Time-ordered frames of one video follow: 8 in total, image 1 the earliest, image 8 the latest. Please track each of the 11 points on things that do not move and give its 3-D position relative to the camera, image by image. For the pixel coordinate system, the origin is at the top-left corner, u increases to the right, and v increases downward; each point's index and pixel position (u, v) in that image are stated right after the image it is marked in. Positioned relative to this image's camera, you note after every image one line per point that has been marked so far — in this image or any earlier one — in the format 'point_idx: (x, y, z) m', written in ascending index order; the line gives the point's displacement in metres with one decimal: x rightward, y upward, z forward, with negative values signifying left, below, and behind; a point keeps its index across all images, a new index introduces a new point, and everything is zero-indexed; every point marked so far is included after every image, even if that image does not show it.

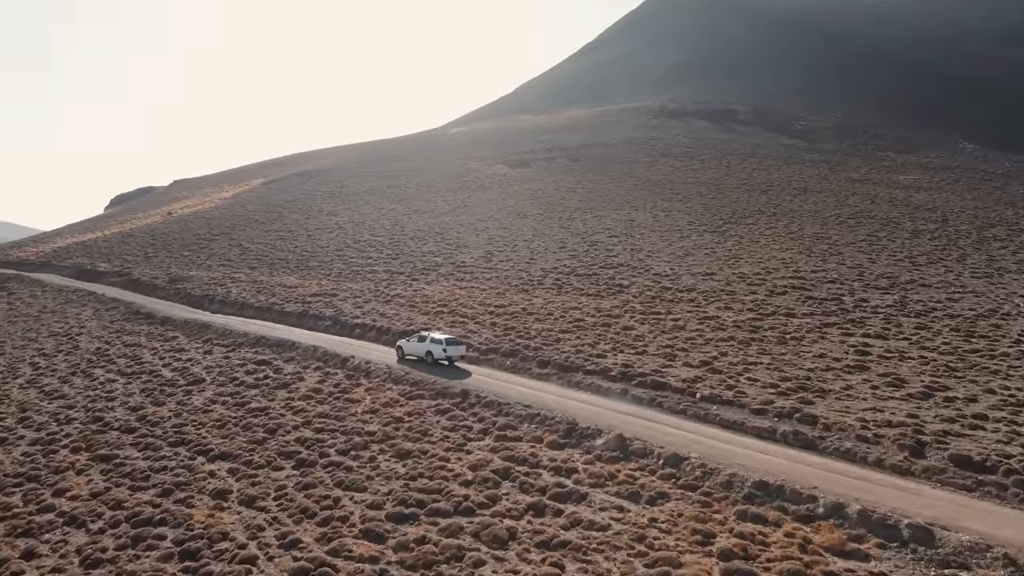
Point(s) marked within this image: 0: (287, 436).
0: (-5.3, -3.5, +17.7) m
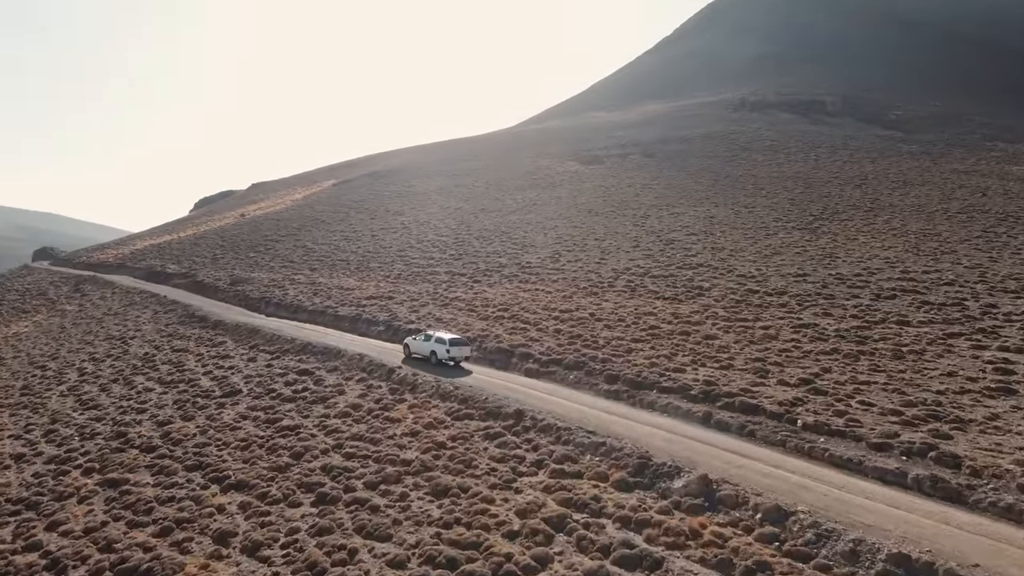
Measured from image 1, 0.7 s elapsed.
0: (-4.1, -3.6, +15.4) m
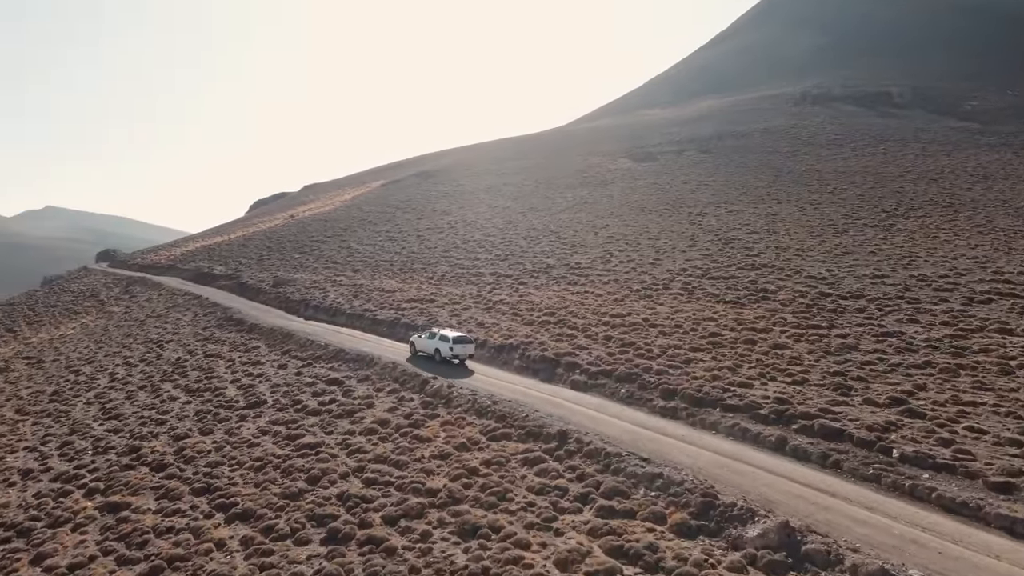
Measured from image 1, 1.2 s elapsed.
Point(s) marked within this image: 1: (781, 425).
0: (-3.4, -3.7, +13.7) m
1: (+5.4, -2.7, +14.9) m
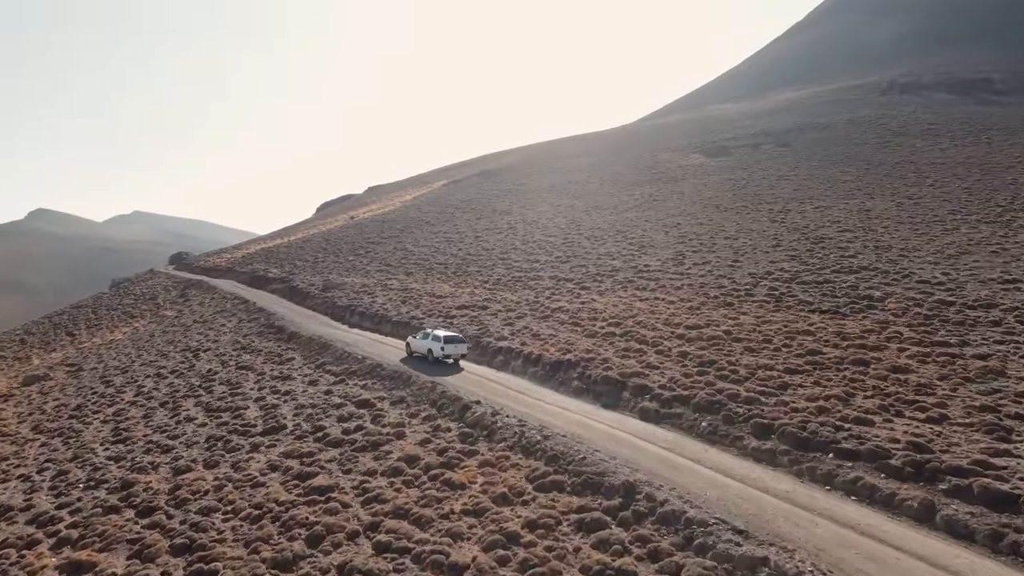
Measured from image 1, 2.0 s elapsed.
0: (-2.6, -3.9, +10.8) m
1: (+6.2, -2.9, +11.2) m
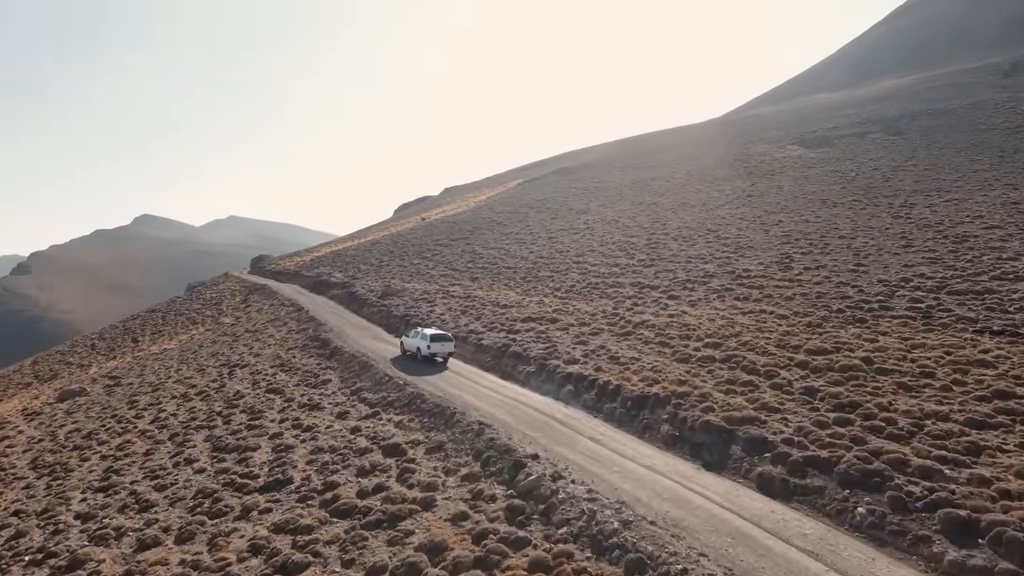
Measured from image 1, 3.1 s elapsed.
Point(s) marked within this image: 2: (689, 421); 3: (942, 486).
0: (-2.1, -4.2, +6.8) m
1: (+6.7, -3.2, +6.3) m
2: (+3.4, -2.5, +14.3) m
3: (+5.9, -2.7, +10.3) m
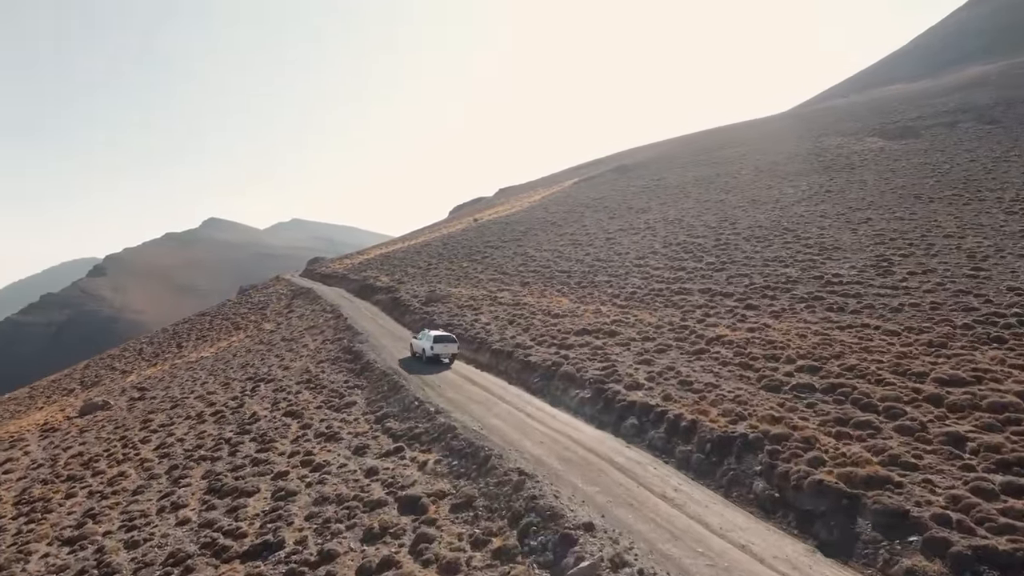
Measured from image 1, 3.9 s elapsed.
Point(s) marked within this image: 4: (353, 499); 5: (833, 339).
0: (-2.0, -4.4, +3.8) m
1: (+6.7, -3.4, +2.6) m
2: (+4.1, -2.8, +10.9) m
3: (+6.3, -2.9, +6.7) m
4: (-2.6, -3.5, +12.5) m
5: (+7.6, -1.2, +17.7) m
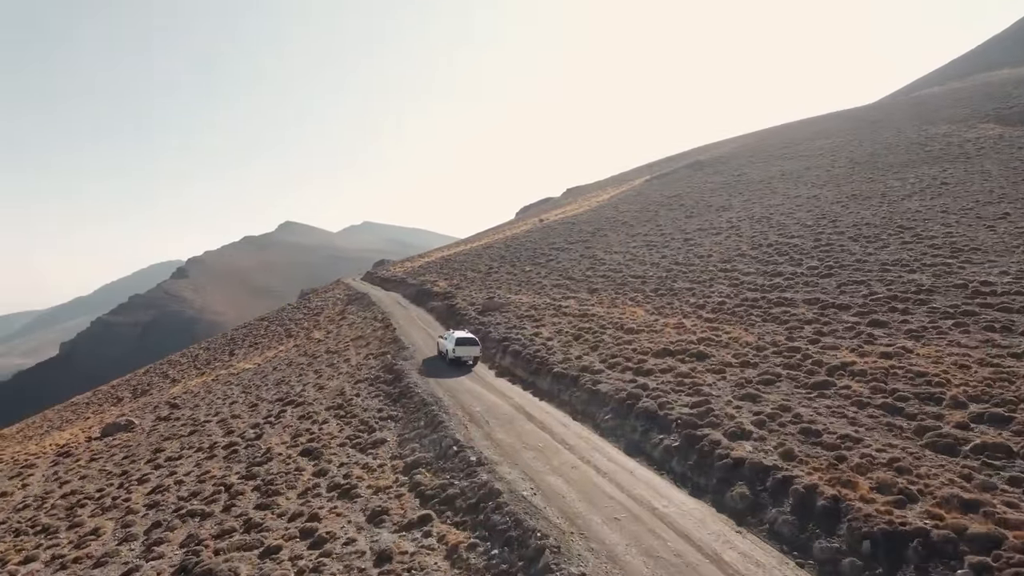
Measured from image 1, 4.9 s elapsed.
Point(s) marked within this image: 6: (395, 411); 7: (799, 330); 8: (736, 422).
0: (-2.0, -4.6, +0.1) m
1: (+6.5, -3.6, -1.8) m
2: (+4.6, -3.0, +6.7) m
3: (+6.5, -3.2, +2.3) m
4: (-1.9, -3.8, +8.9) m
5: (+8.8, -1.5, +13.2) m
6: (-2.9, -3.0, +18.3) m
7: (+7.3, -1.1, +18.8) m
8: (+4.0, -2.4, +13.3) m
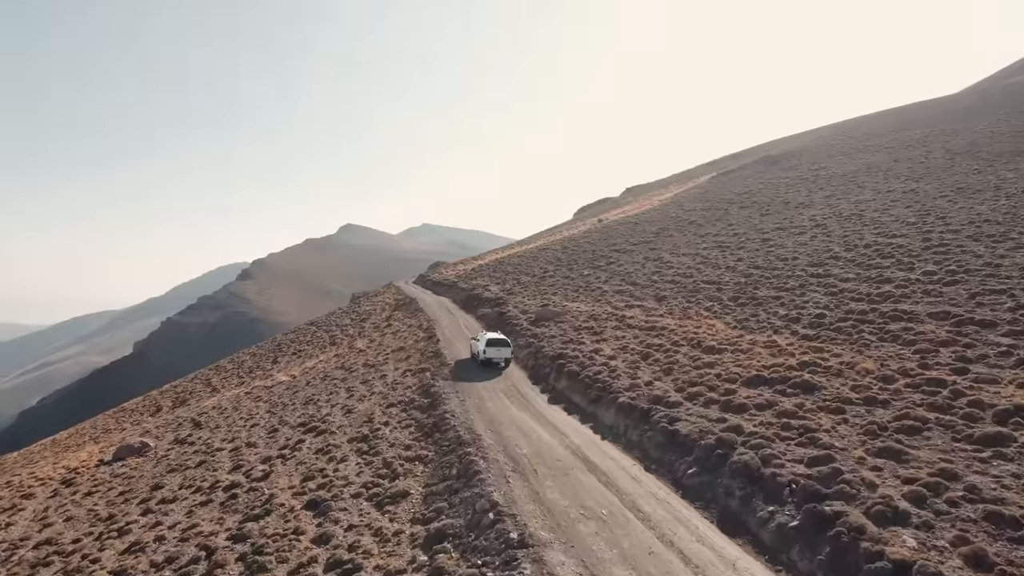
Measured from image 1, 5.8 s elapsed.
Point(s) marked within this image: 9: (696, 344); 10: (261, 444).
0: (-2.3, -4.8, -3.2) m
1: (+6.1, -3.9, -5.8) m
2: (+4.8, -3.3, +2.9) m
3: (+6.3, -3.4, -1.6) m
4: (-1.5, -4.0, +5.6) m
5: (+9.4, -1.7, +9.0) m
6: (-1.8, -3.3, +15.0) m
7: (+8.4, -1.3, +14.8) m
8: (+4.7, -2.6, +9.5) m
9: (+4.9, -1.5, +19.5) m
10: (-6.5, -4.0, +19.5) m
